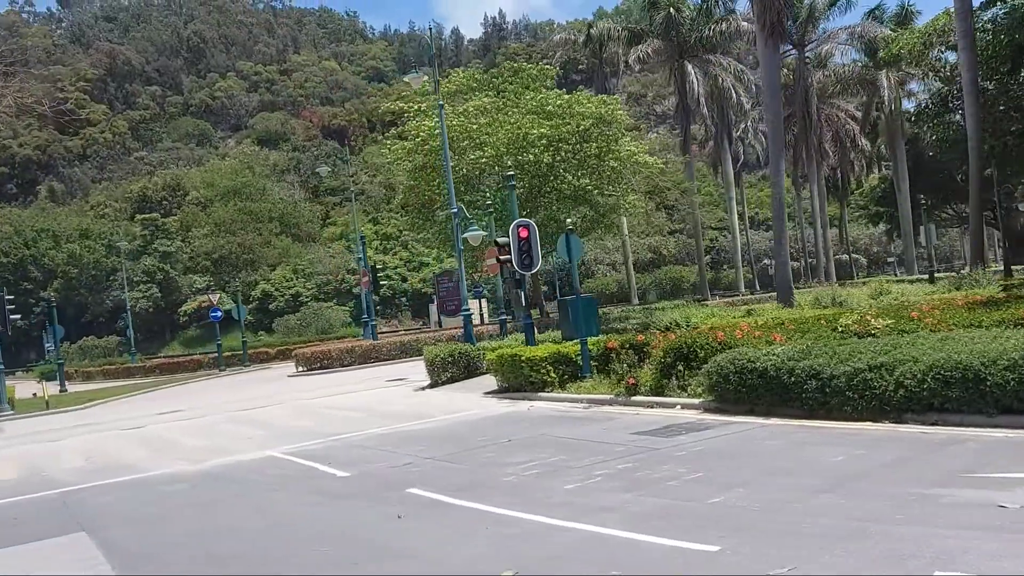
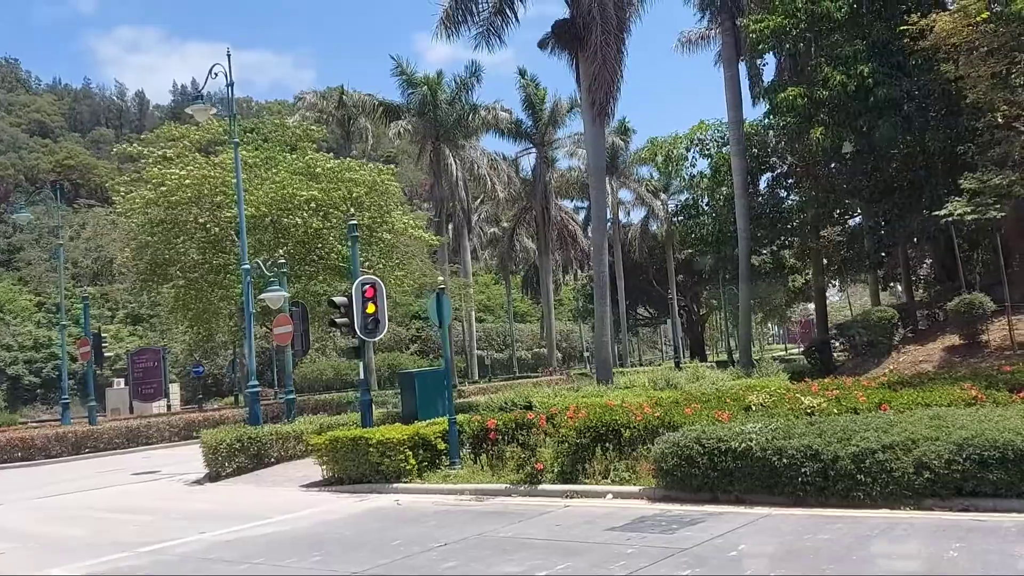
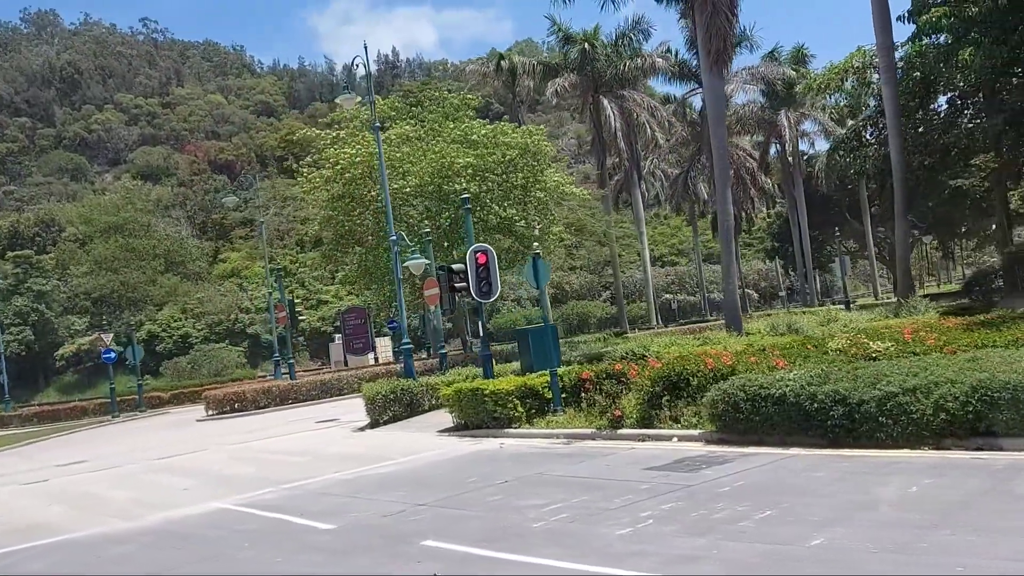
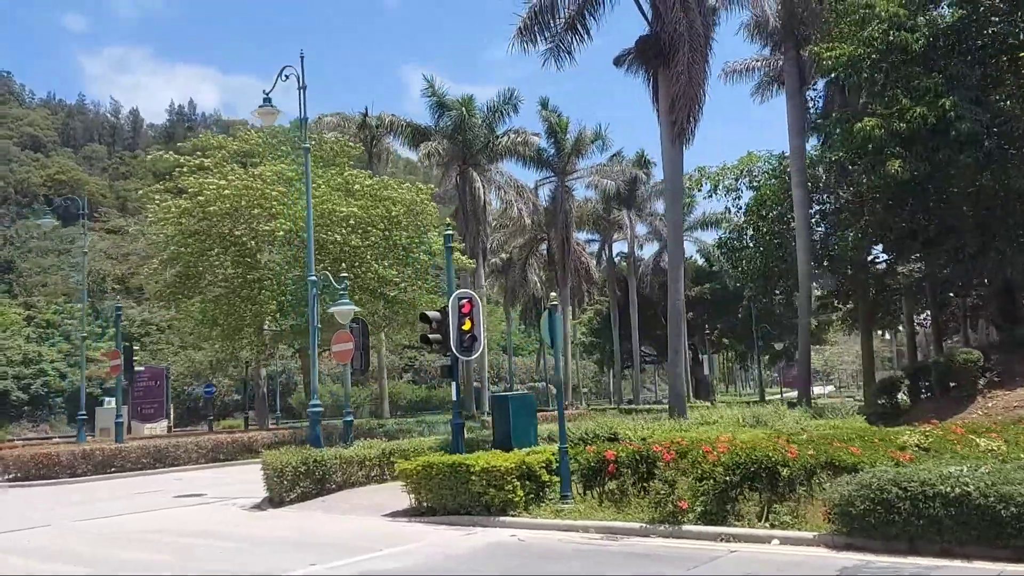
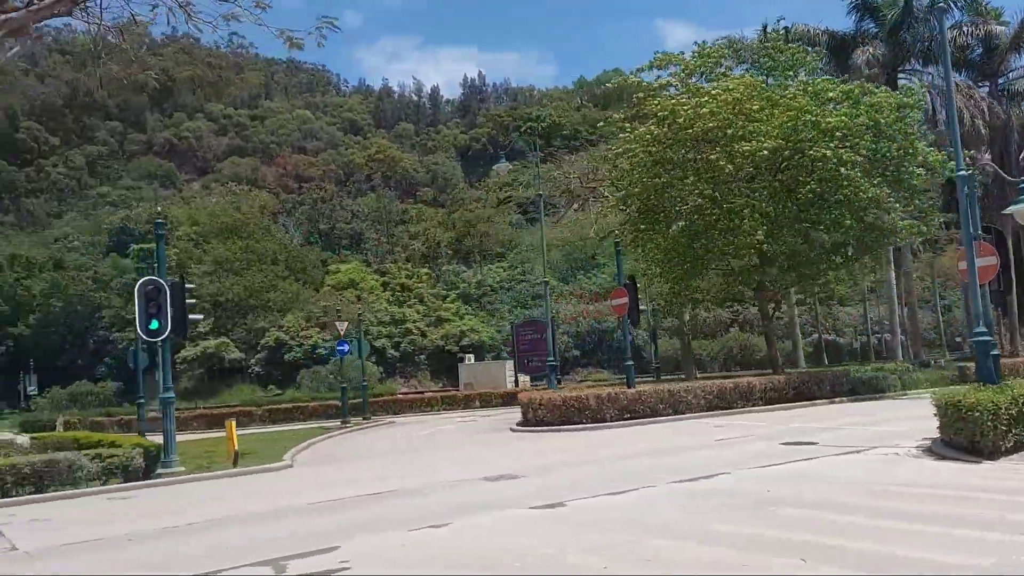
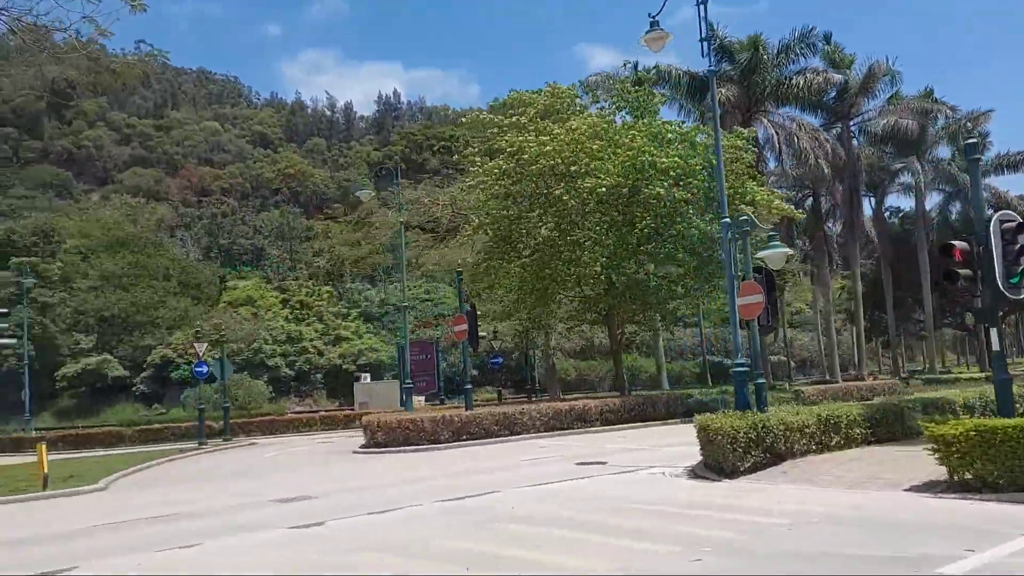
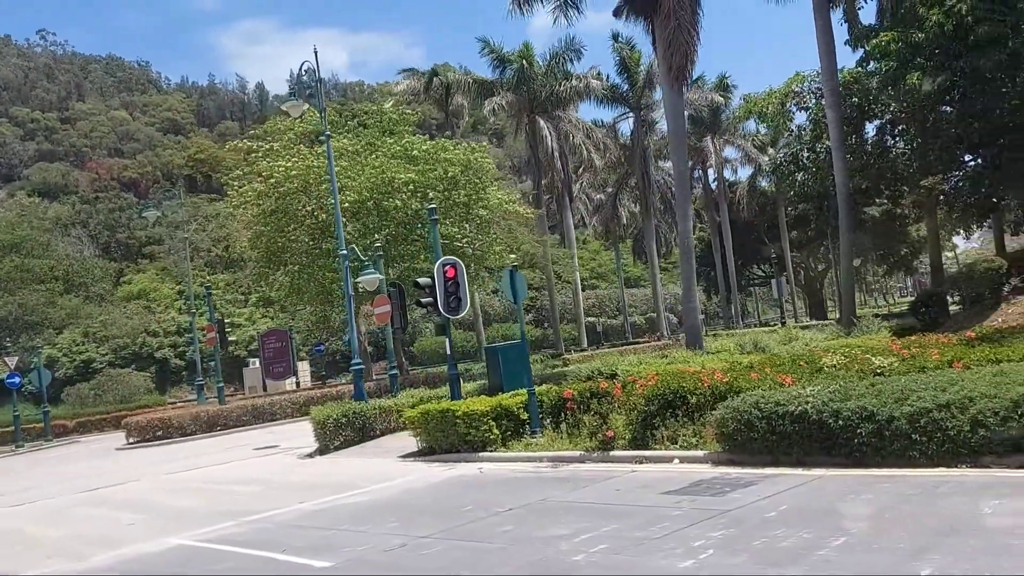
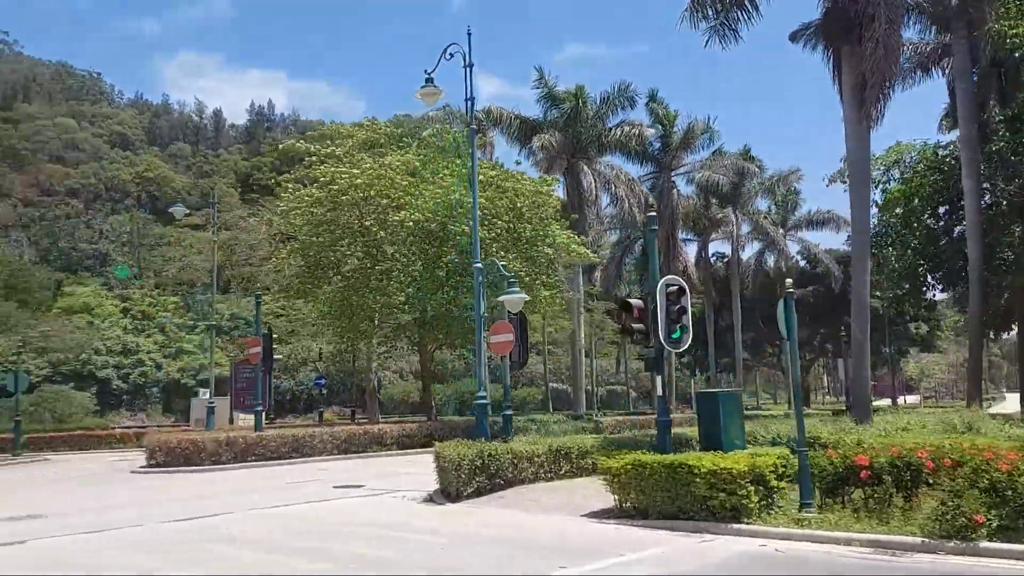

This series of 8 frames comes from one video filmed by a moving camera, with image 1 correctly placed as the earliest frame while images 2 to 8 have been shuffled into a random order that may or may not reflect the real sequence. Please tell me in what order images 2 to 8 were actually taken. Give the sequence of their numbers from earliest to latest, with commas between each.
3, 7, 2, 4, 8, 6, 5
